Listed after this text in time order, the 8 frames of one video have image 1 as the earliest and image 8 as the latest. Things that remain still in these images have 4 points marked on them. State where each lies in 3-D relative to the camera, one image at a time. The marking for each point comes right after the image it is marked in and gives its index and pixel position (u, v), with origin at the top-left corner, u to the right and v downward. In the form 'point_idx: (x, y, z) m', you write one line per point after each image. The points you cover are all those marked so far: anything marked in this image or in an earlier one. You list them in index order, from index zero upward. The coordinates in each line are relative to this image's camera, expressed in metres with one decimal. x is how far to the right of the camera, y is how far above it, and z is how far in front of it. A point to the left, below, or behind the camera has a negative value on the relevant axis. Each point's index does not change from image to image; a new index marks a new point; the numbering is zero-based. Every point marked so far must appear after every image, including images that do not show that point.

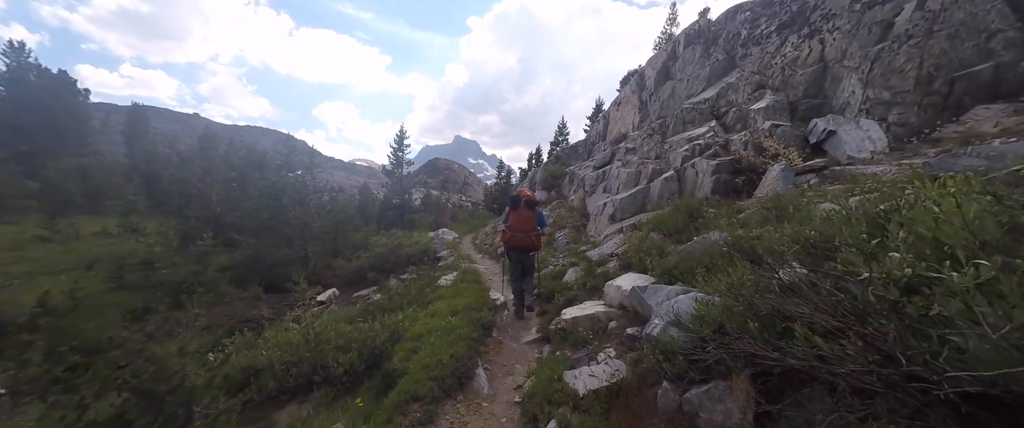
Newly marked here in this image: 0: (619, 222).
0: (+3.7, -0.3, +13.0) m
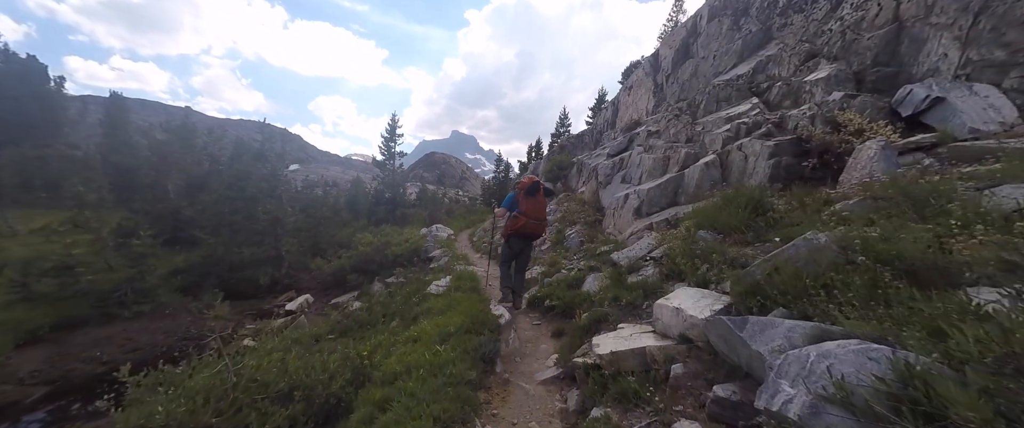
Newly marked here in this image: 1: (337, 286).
0: (+3.9, -0.1, +10.7) m
1: (-7.5, -3.2, +16.6) m
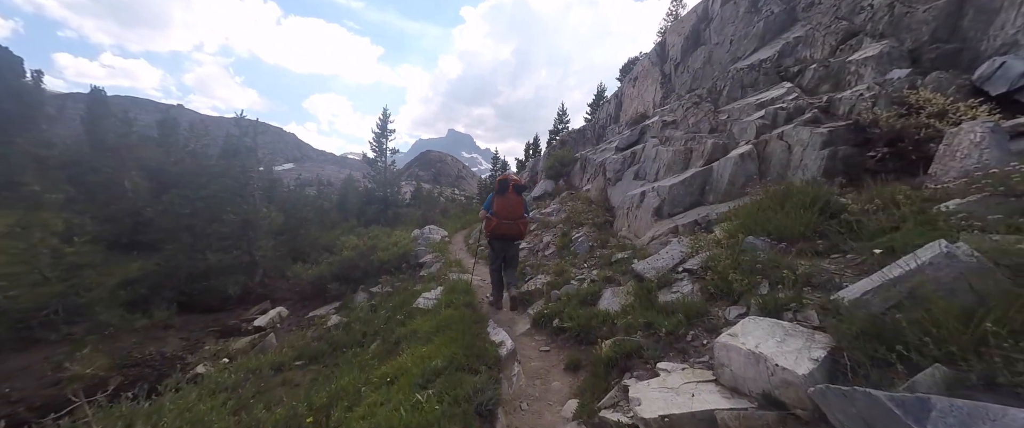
0: (+3.9, -0.1, +9.1) m
1: (-7.6, -3.2, +15.0) m
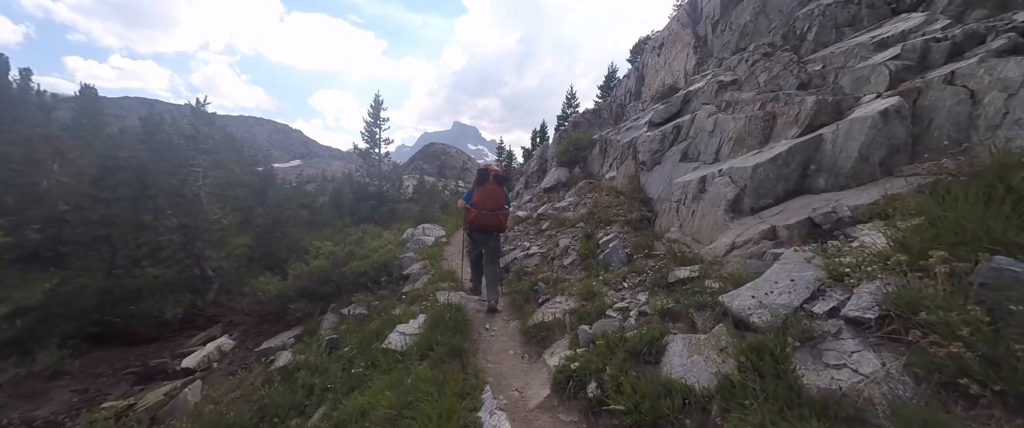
0: (+4.0, -0.1, +6.0) m
1: (-7.3, -3.3, +12.1) m
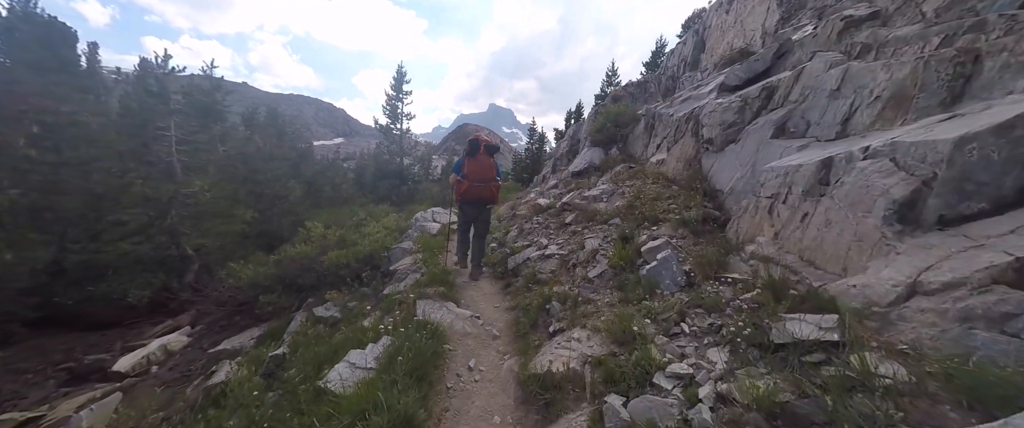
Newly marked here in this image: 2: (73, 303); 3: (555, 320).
0: (+3.8, -0.2, +3.0) m
1: (-7.0, -2.6, +10.2) m
2: (-11.5, -2.3, +9.9) m
3: (+0.7, -1.7, +6.1) m
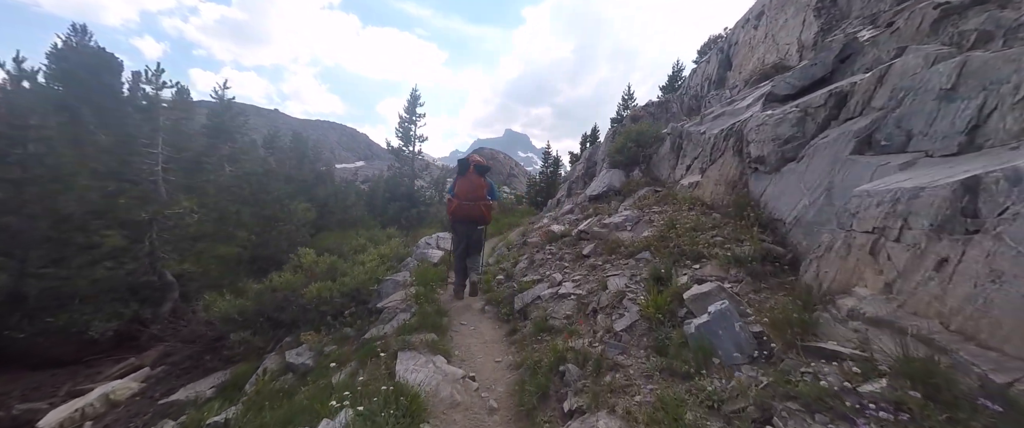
0: (+3.8, -0.5, +1.5) m
1: (-6.8, -3.2, +8.9) m
2: (-11.3, -2.9, +8.8) m
3: (+0.7, -2.1, +4.6) m
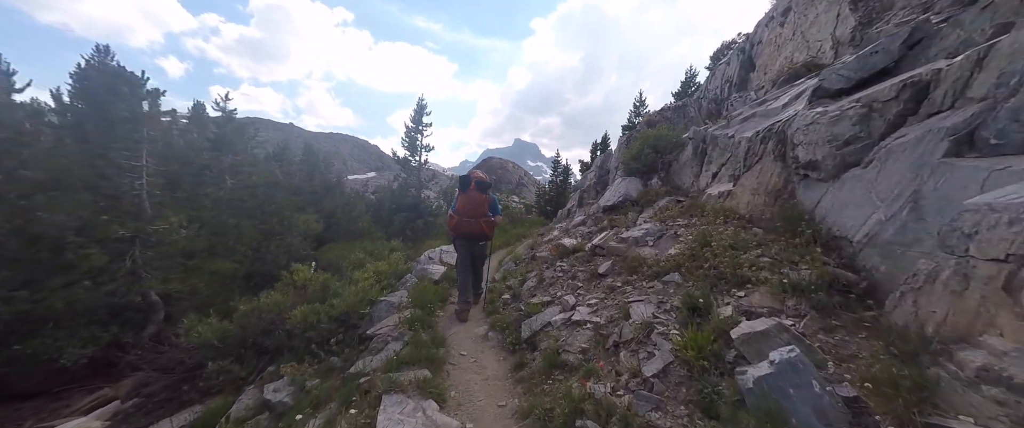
0: (+3.7, -0.6, +0.4) m
1: (-6.7, -3.5, +8.0) m
2: (-11.1, -3.2, +8.1) m
3: (+0.7, -2.3, +3.5) m
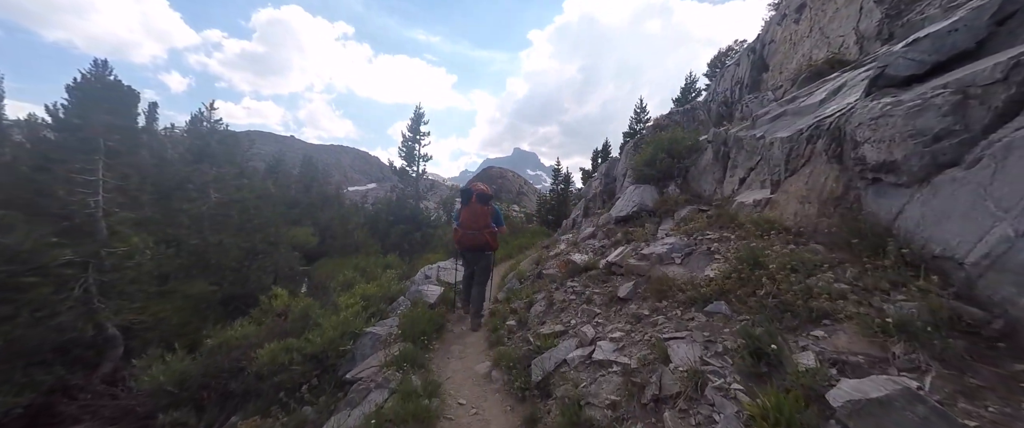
0: (+3.8, -0.6, -0.7) m
1: (-6.5, -4.0, +6.8) m
2: (-11.0, -3.7, +6.9) m
3: (+0.9, -2.4, +2.4) m
